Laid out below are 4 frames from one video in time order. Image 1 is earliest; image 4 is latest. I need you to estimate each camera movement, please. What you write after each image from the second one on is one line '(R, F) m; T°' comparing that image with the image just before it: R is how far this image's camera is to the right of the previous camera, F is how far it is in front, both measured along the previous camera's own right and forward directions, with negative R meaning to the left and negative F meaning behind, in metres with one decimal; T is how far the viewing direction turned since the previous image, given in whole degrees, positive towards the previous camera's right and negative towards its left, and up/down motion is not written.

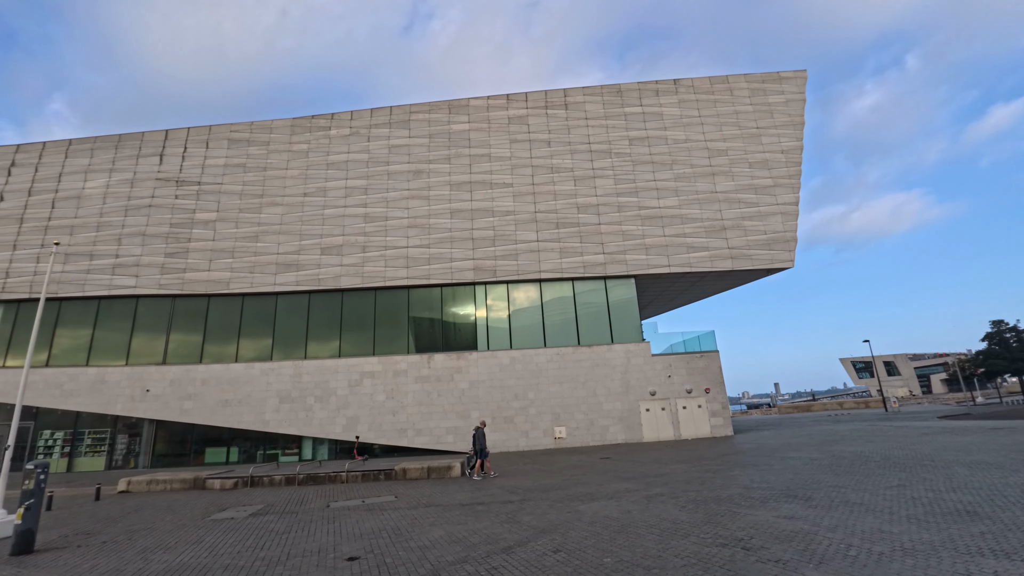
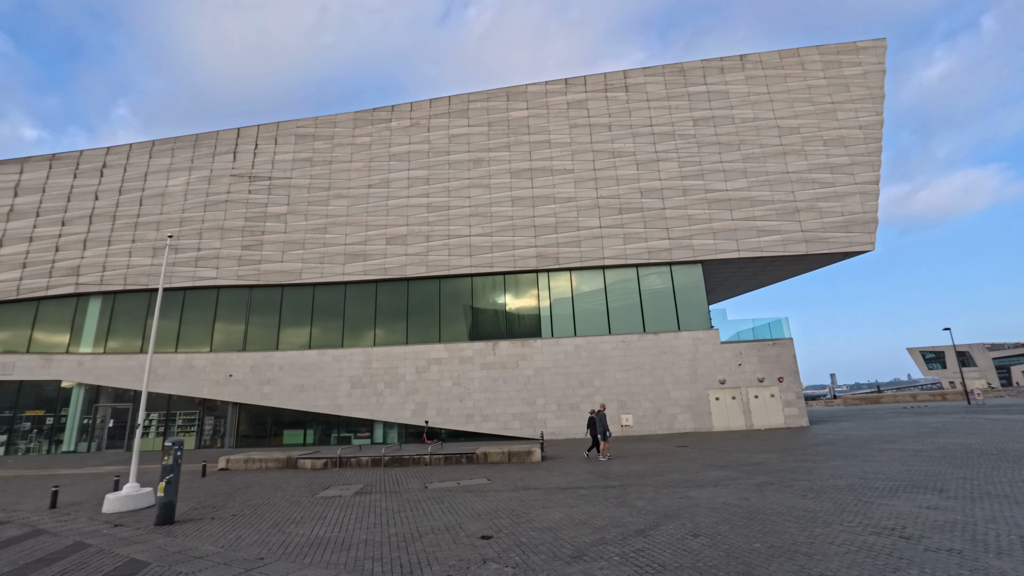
(-1.3, 0.0) m; -5°
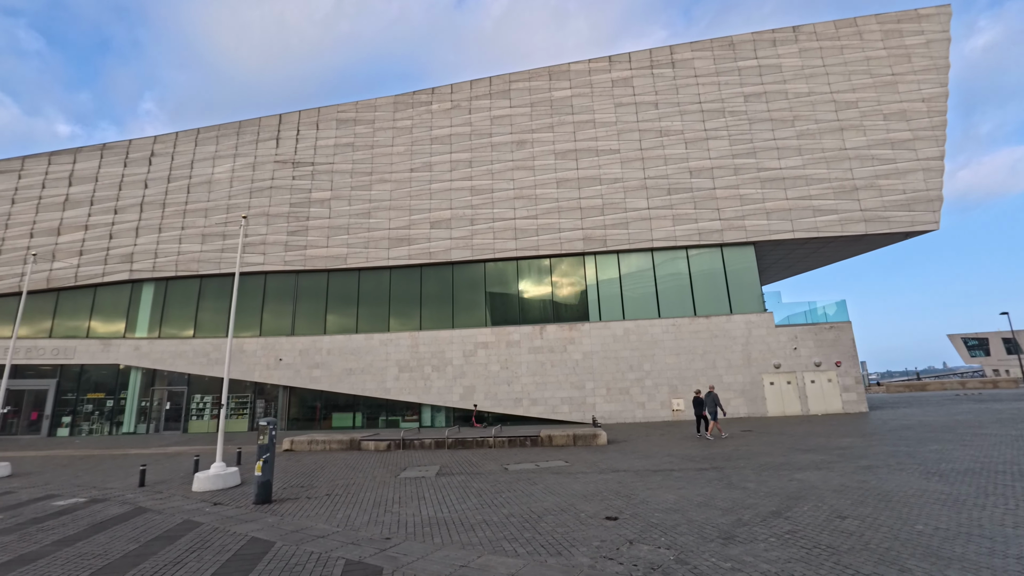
(-1.4, +0.3) m; -2°
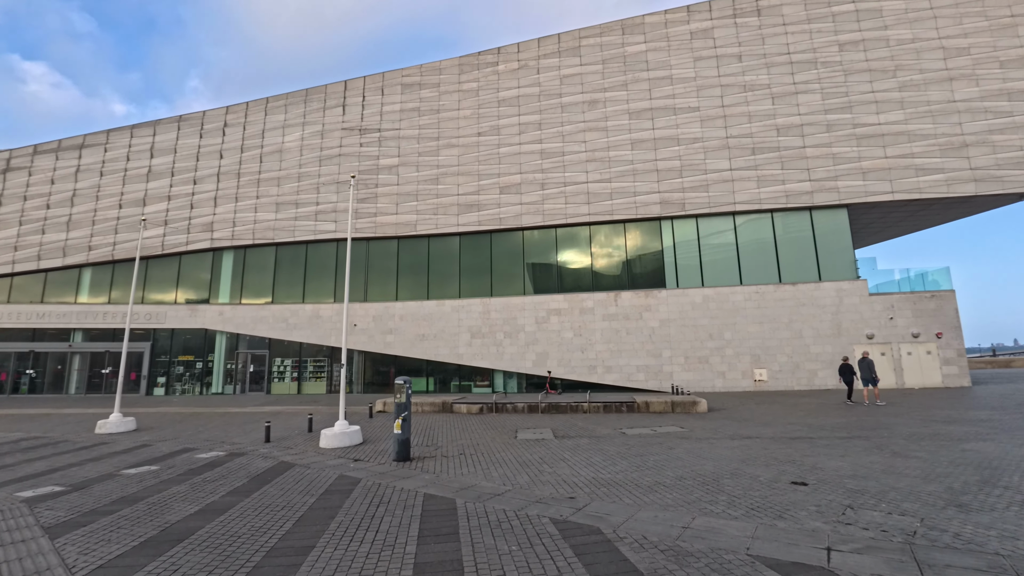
(-1.9, +0.3) m; -4°
